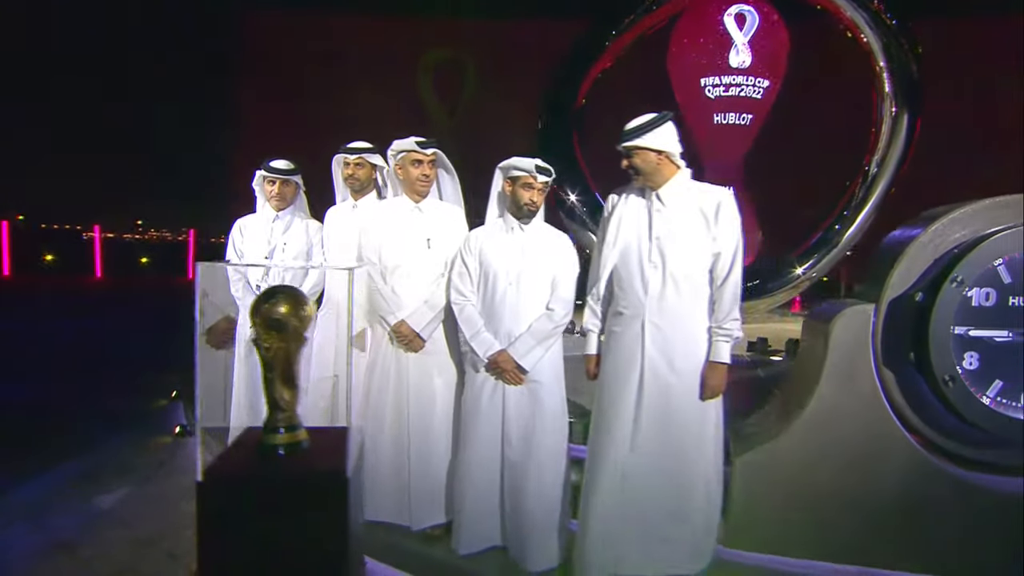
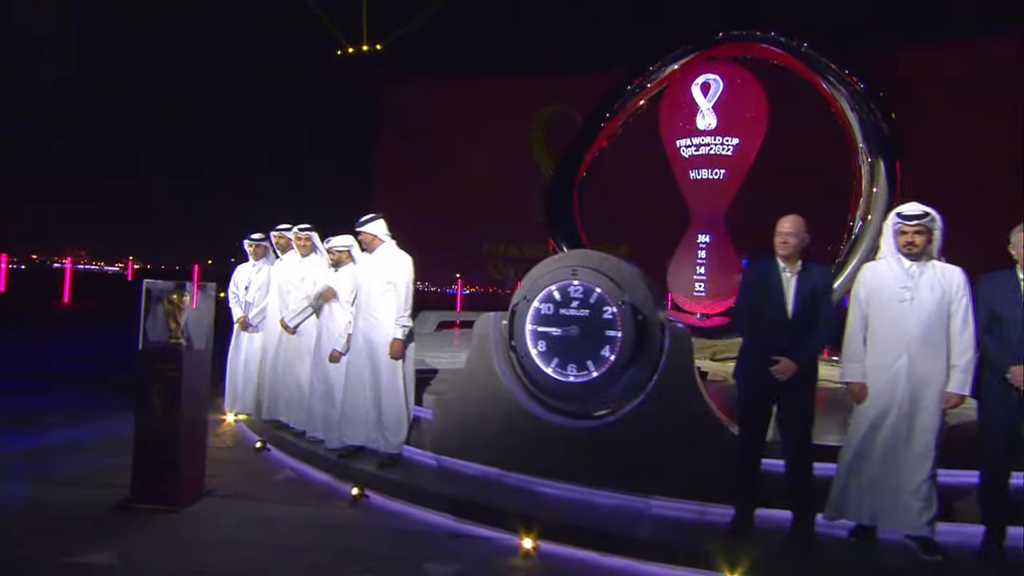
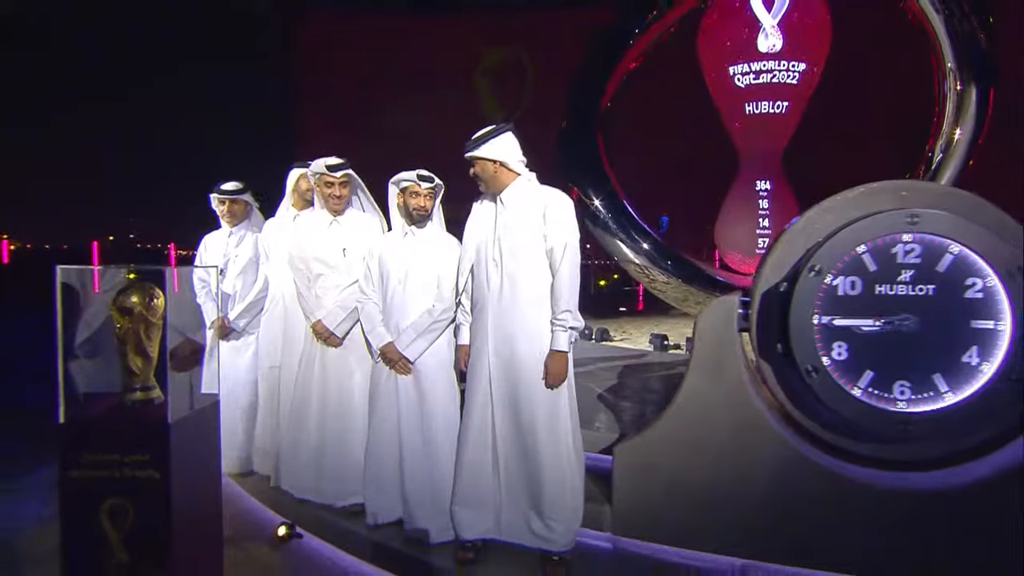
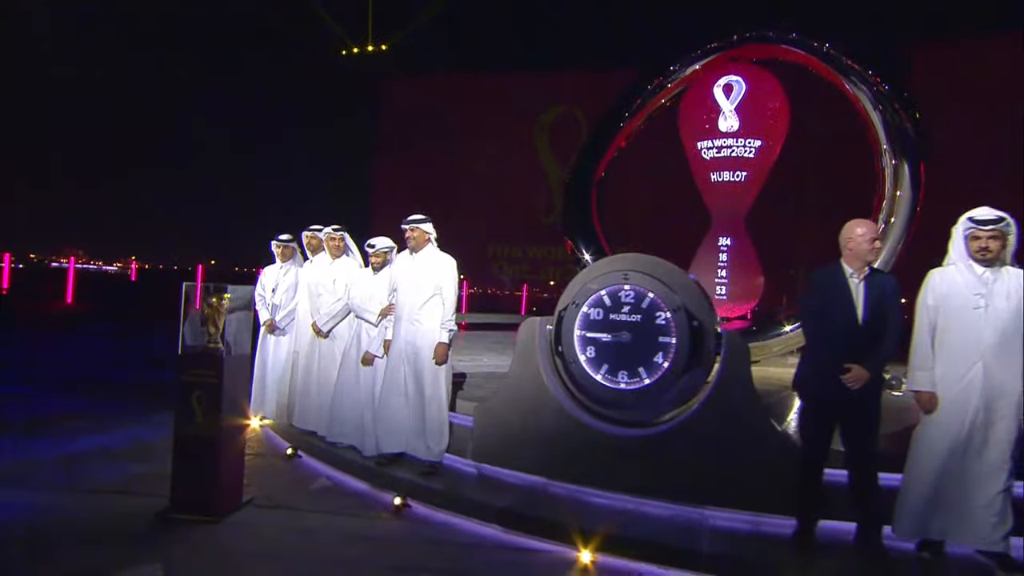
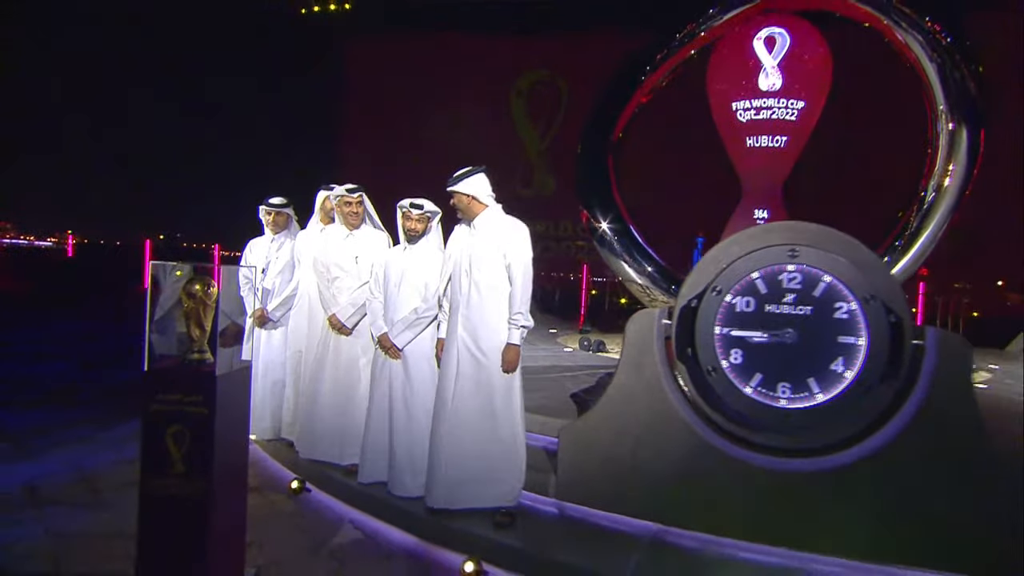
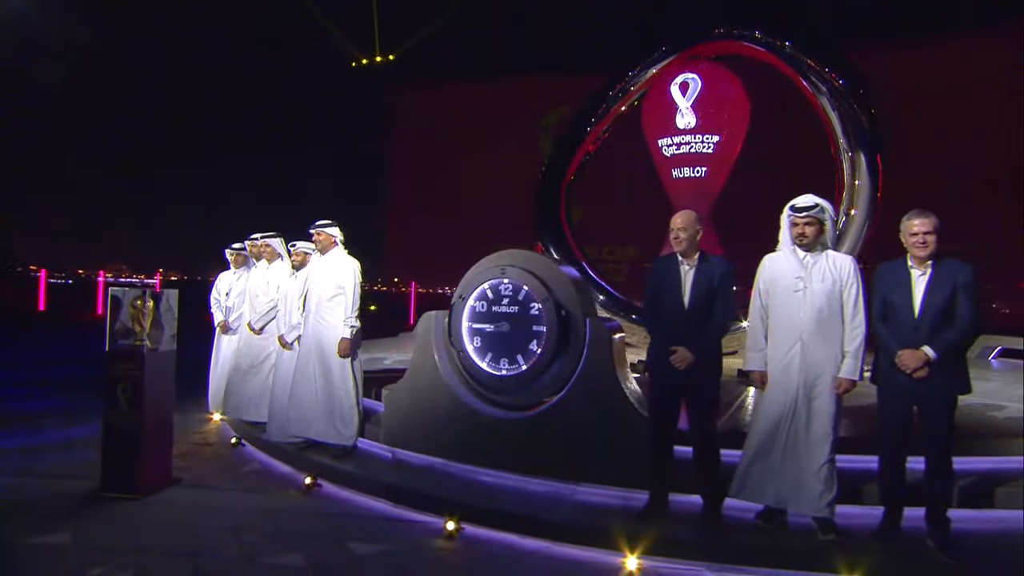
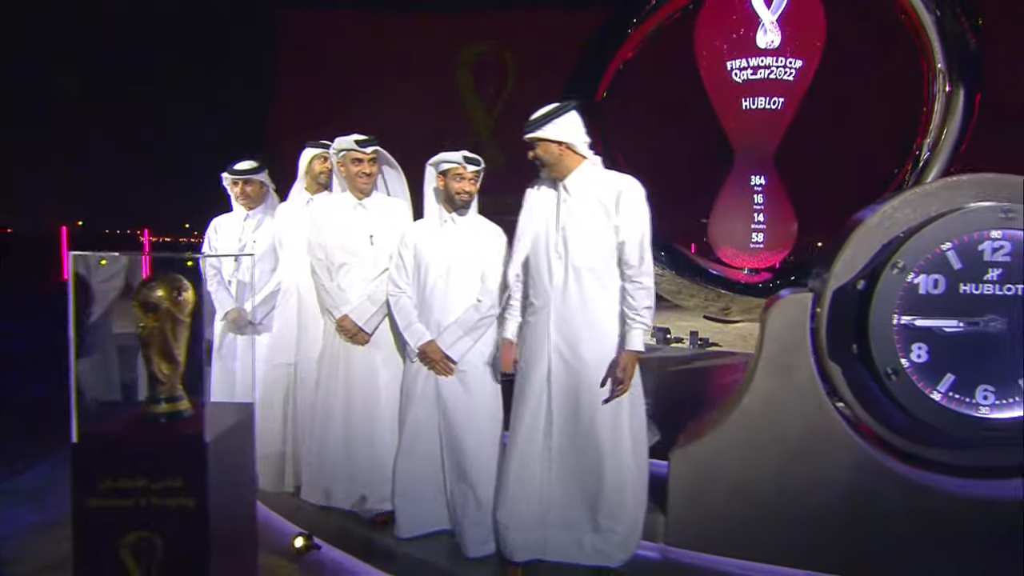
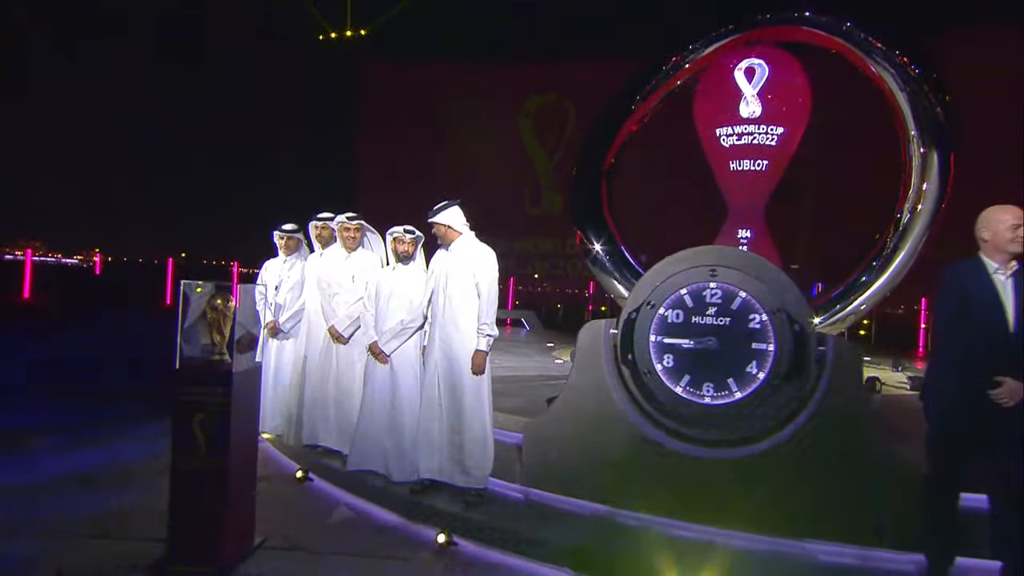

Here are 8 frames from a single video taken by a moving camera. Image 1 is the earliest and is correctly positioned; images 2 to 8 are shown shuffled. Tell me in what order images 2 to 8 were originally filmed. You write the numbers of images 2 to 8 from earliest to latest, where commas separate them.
7, 3, 5, 8, 4, 2, 6
